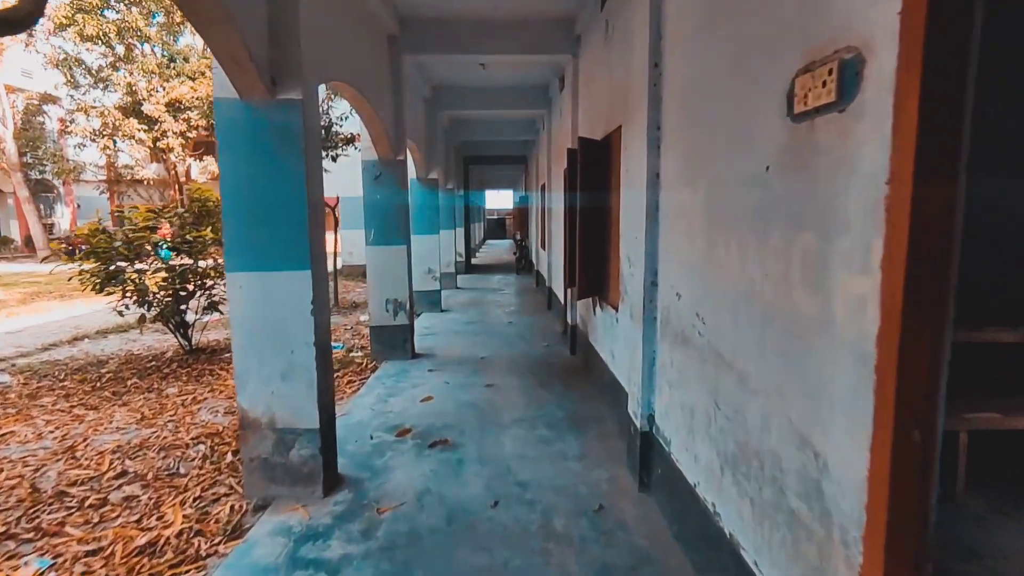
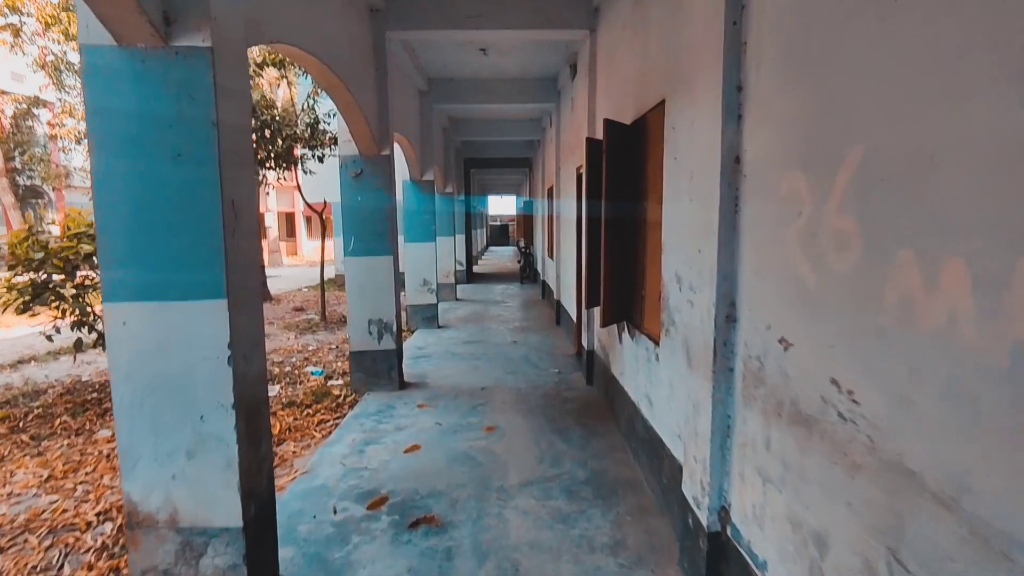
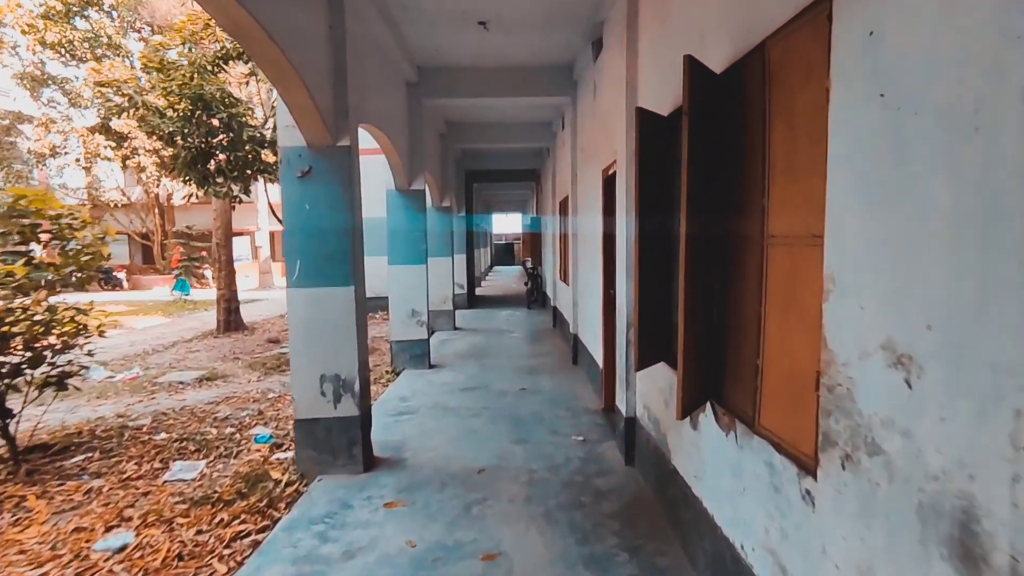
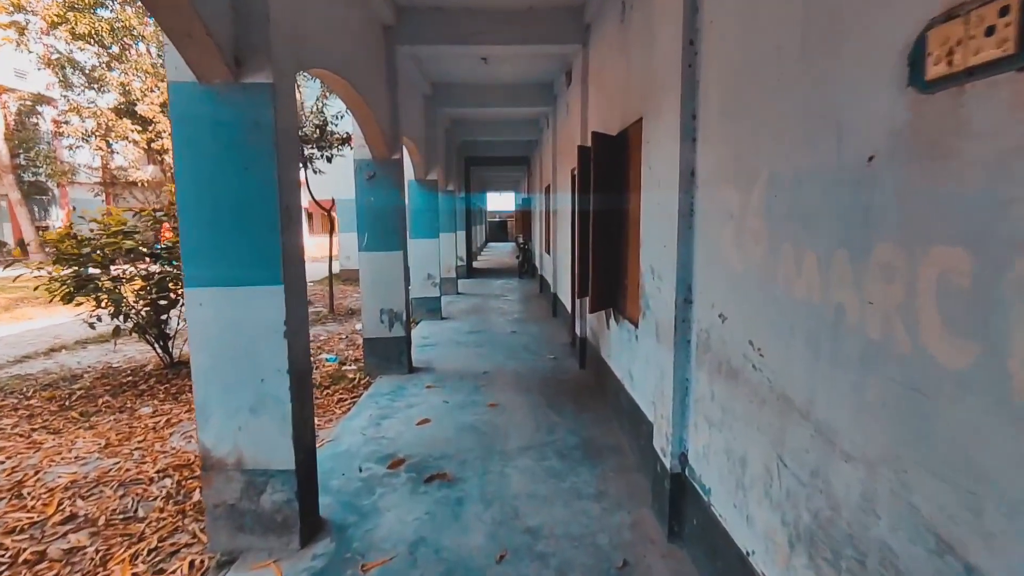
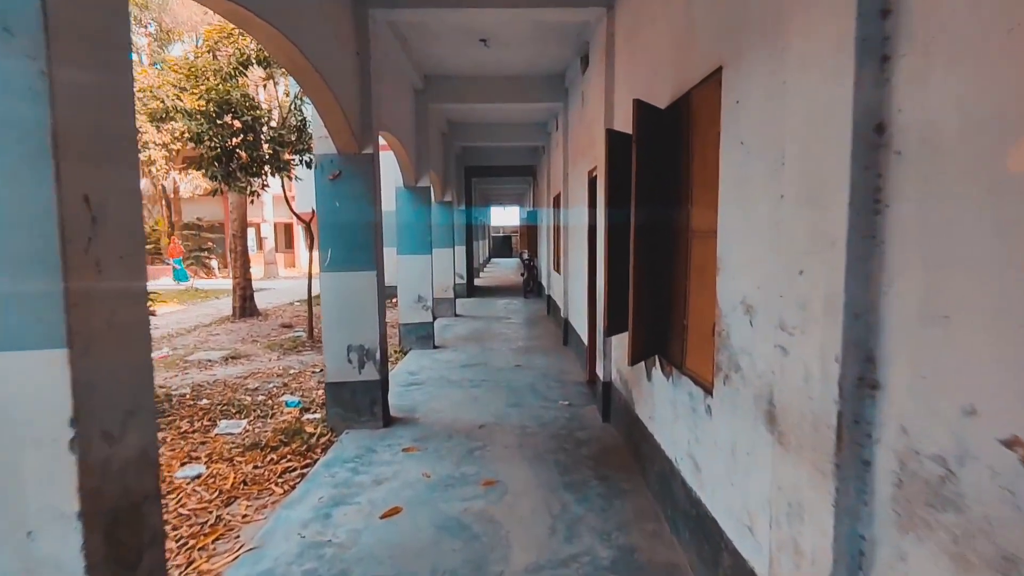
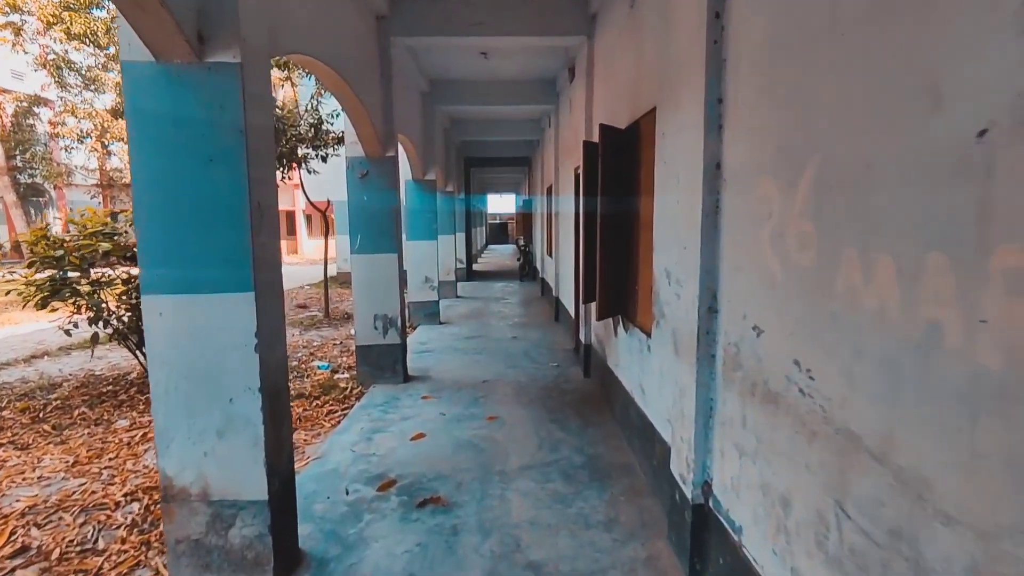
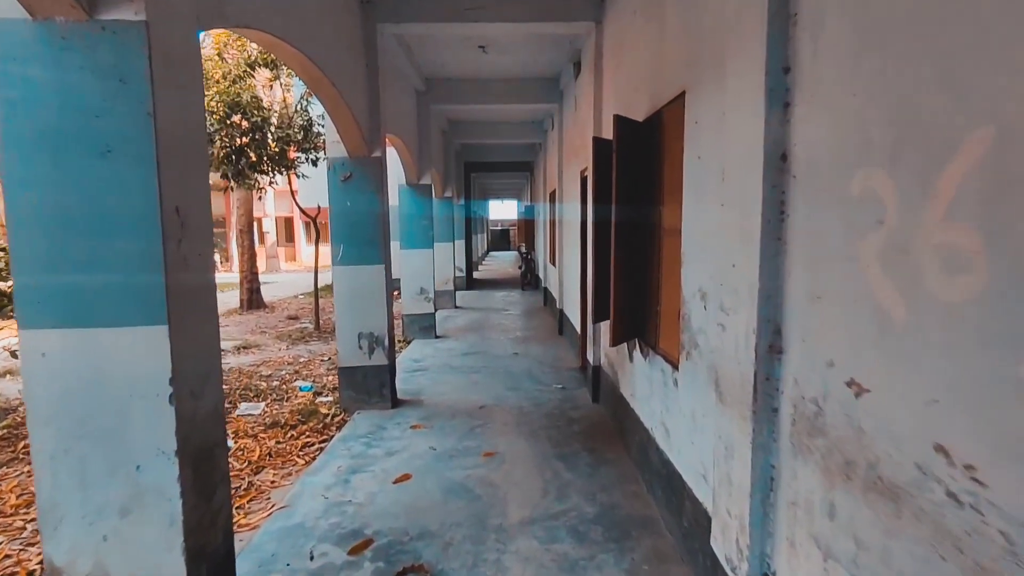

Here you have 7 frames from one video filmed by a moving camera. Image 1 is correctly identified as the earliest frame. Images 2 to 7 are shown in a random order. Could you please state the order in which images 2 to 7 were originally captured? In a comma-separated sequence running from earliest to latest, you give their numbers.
4, 6, 2, 7, 5, 3
